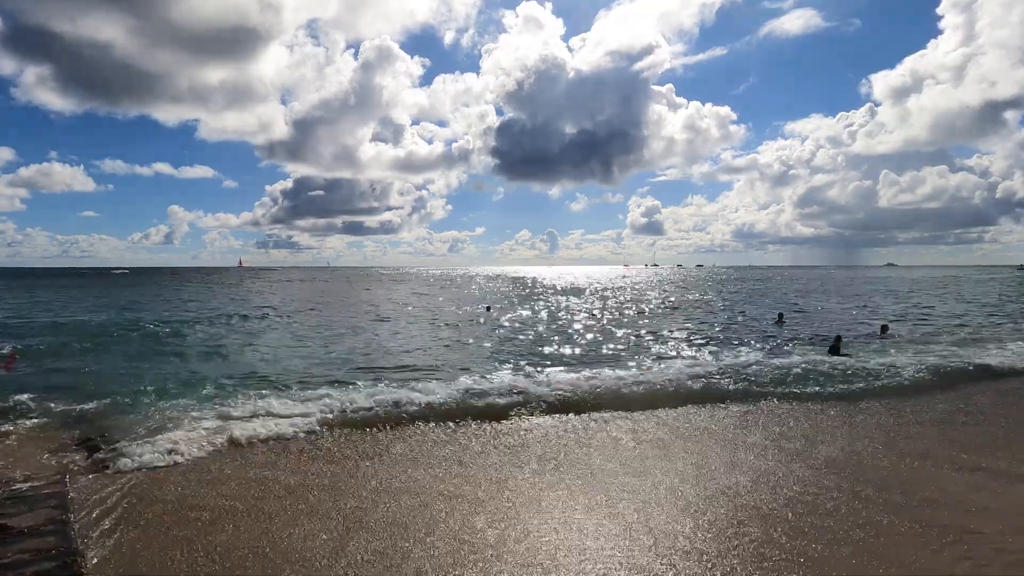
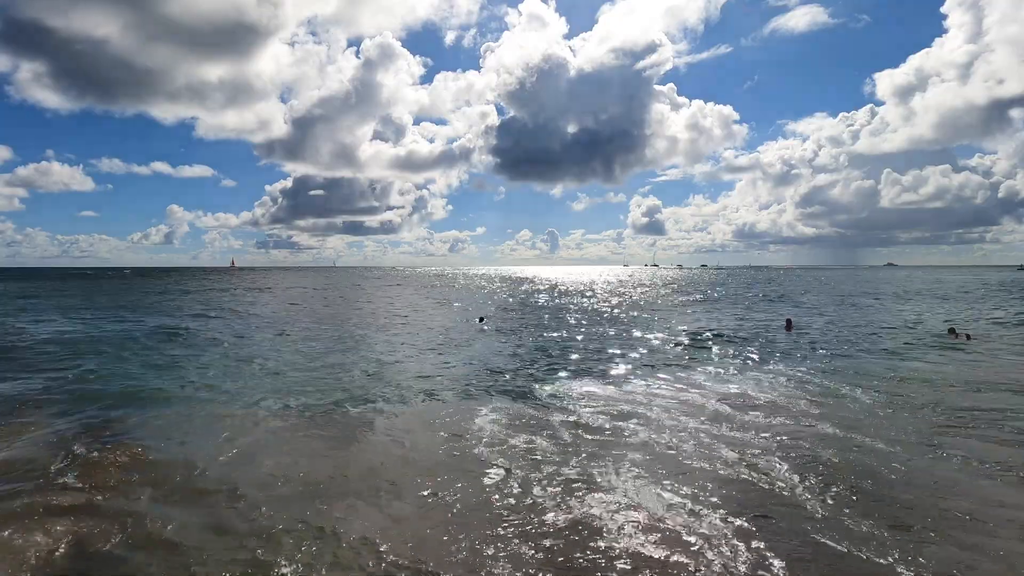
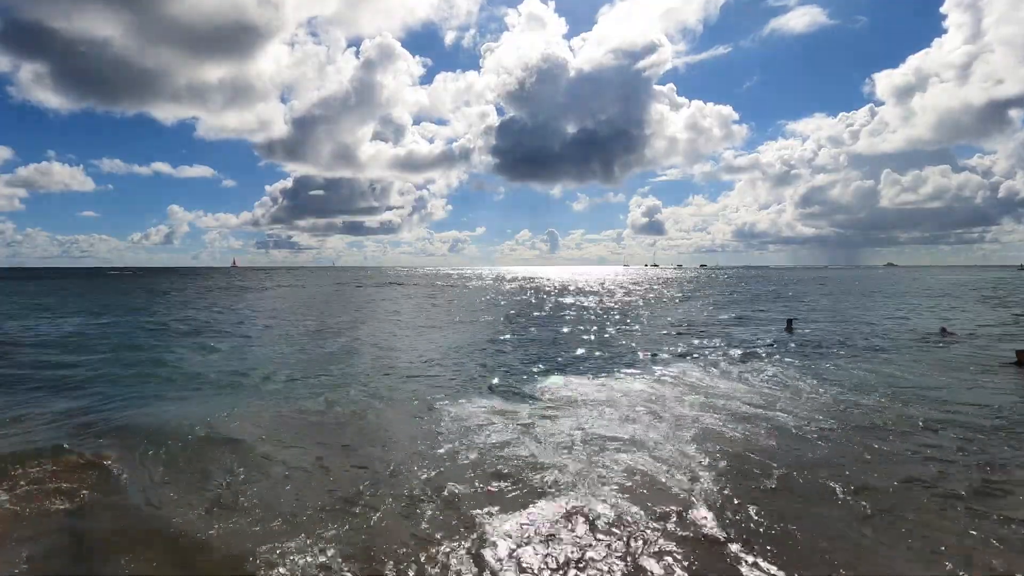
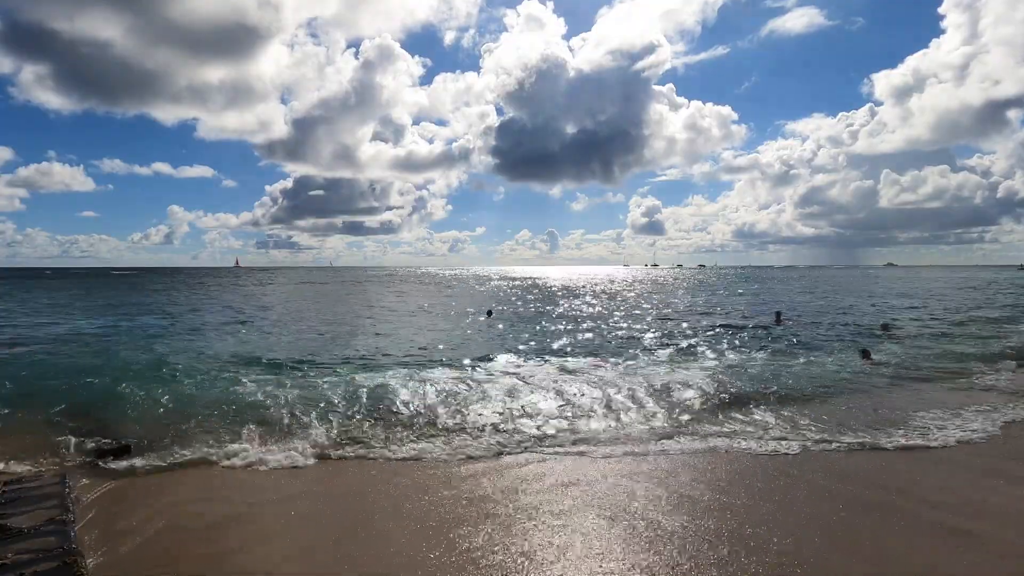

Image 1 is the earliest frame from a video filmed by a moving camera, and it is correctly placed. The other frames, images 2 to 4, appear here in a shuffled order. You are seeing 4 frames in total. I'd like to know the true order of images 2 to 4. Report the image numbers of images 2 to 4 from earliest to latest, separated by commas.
4, 3, 2
